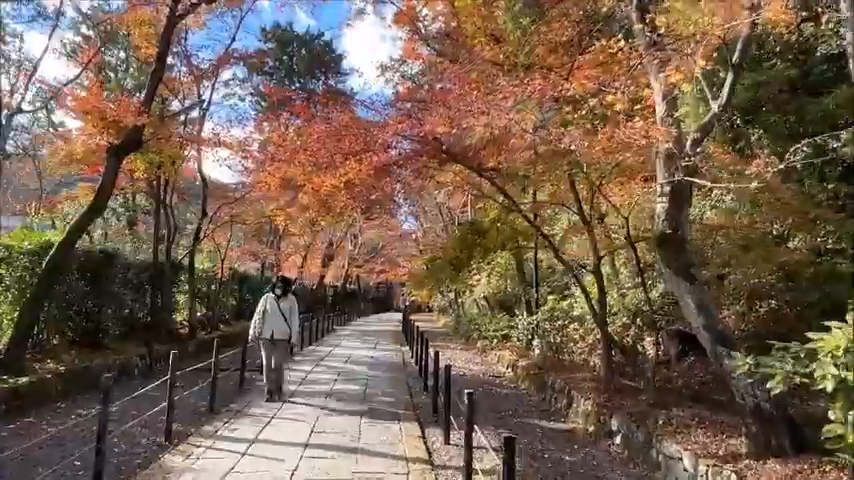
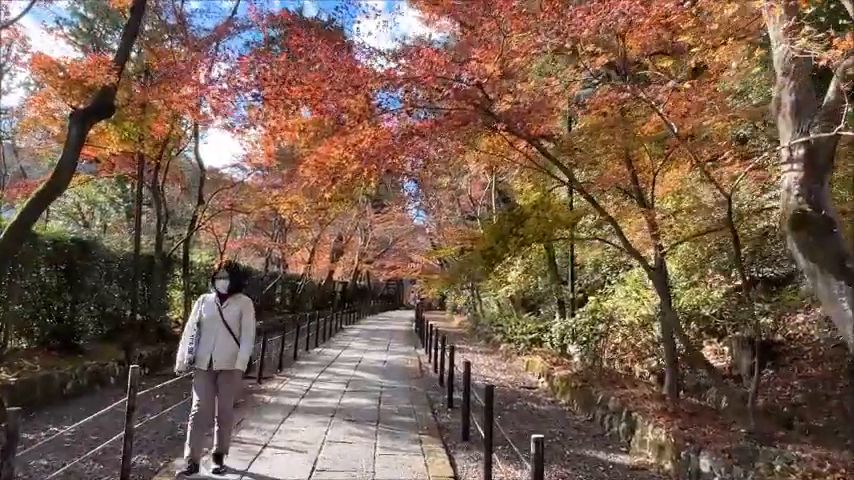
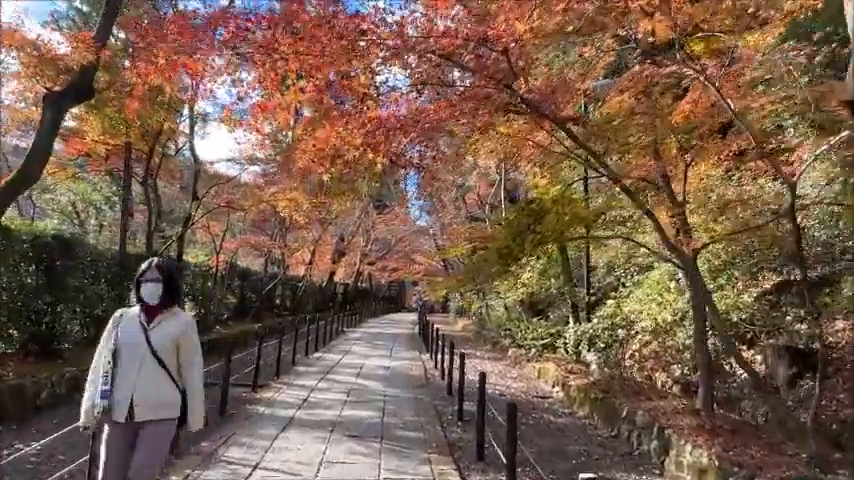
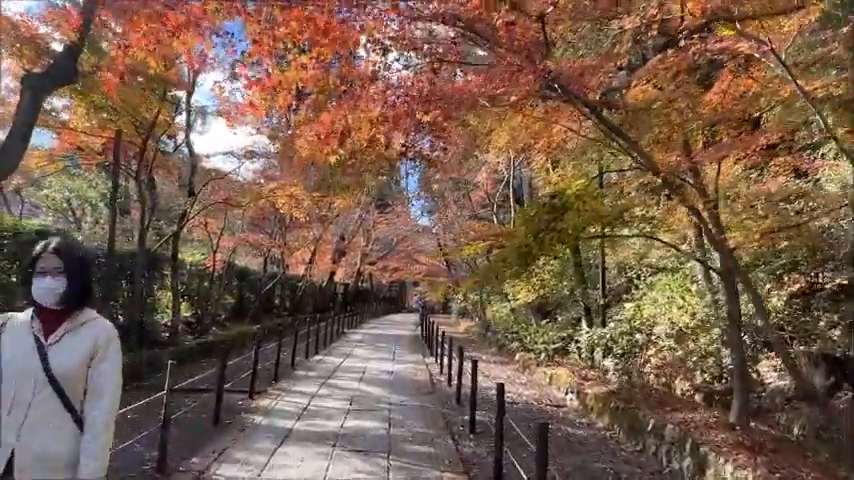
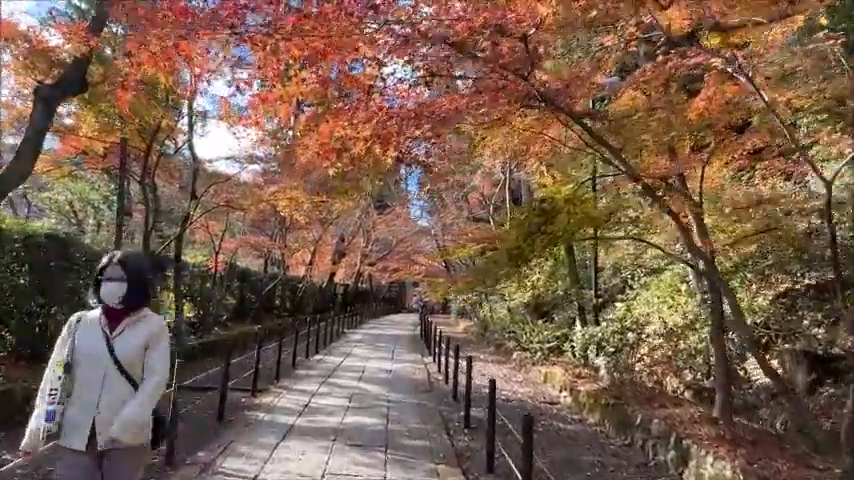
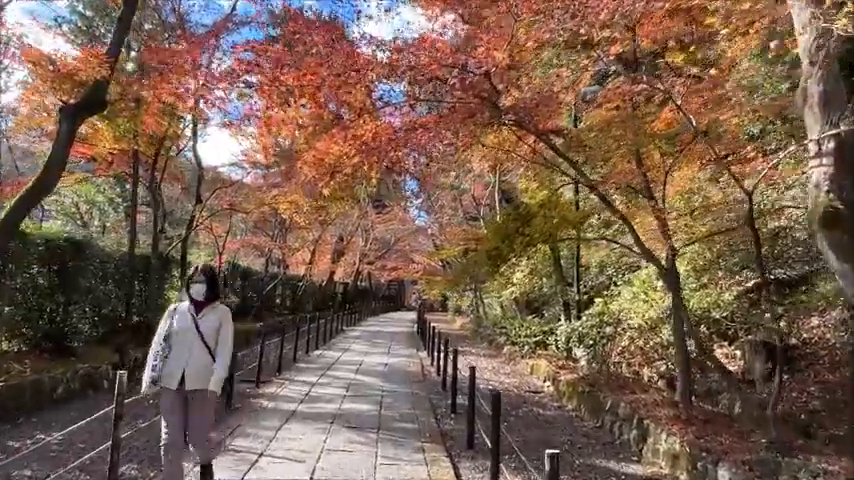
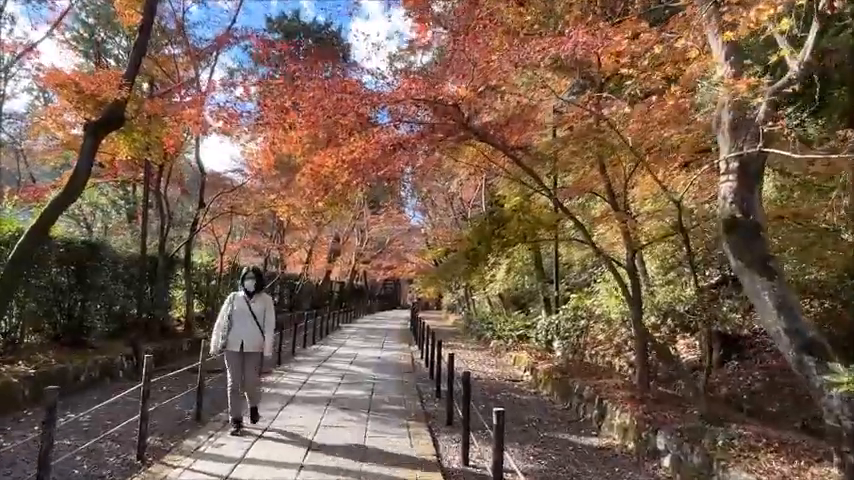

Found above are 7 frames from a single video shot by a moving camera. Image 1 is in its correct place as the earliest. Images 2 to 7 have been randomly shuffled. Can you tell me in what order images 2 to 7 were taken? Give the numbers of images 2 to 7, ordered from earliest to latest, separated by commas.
7, 2, 6, 3, 5, 4
